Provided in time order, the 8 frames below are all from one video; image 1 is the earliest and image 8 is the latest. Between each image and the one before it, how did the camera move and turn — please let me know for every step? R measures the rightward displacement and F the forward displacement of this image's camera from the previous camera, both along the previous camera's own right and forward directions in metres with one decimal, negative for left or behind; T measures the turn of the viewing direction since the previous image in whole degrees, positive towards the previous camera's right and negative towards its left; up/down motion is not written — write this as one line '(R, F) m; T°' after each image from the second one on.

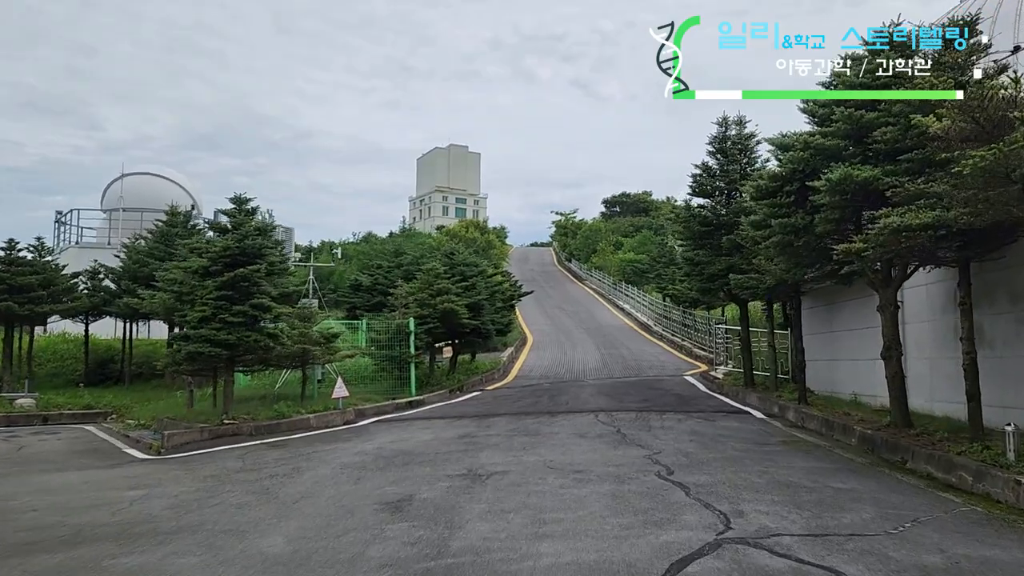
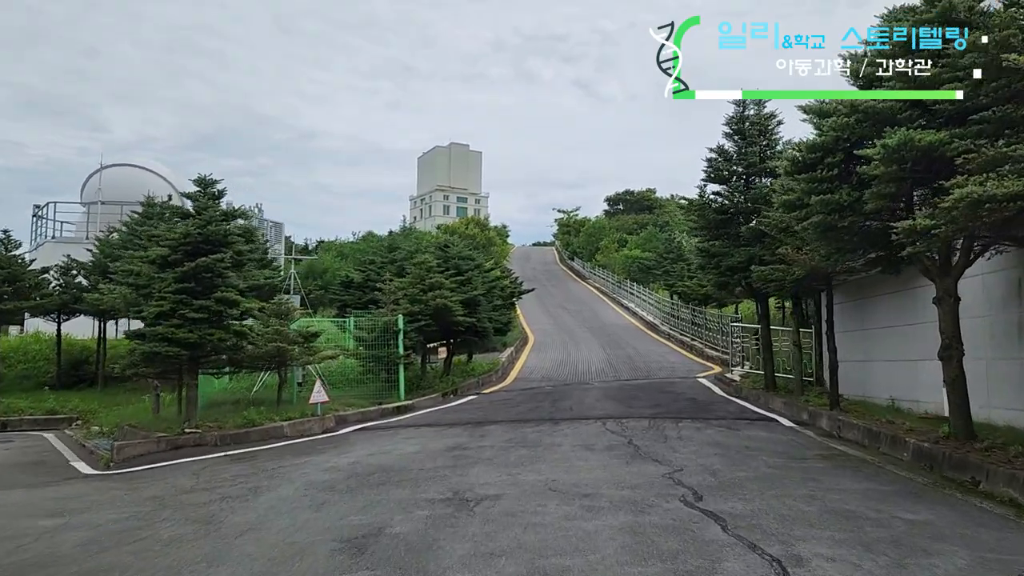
(+0.1, +1.3) m; 0°
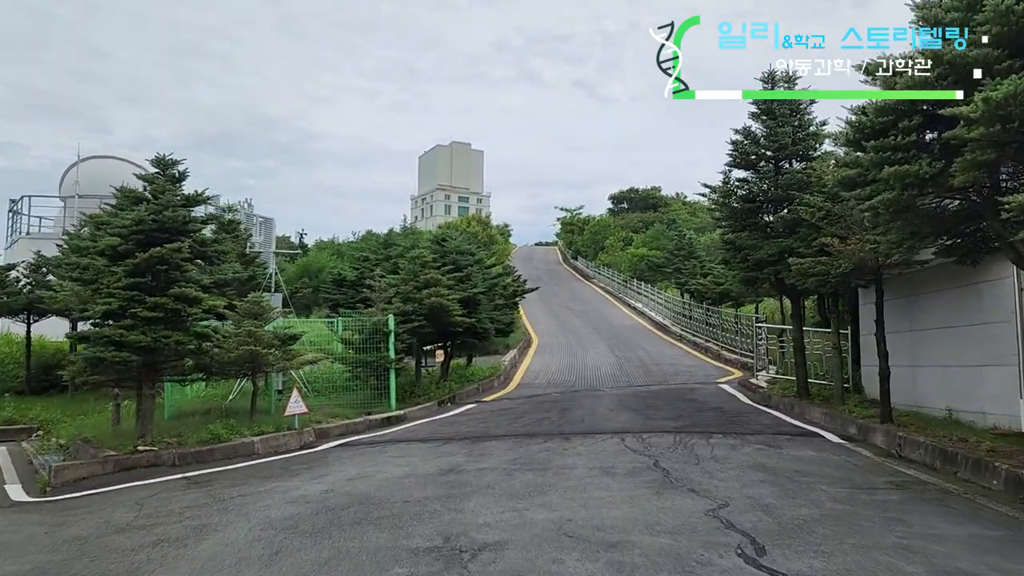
(0.0, +1.4) m; 0°
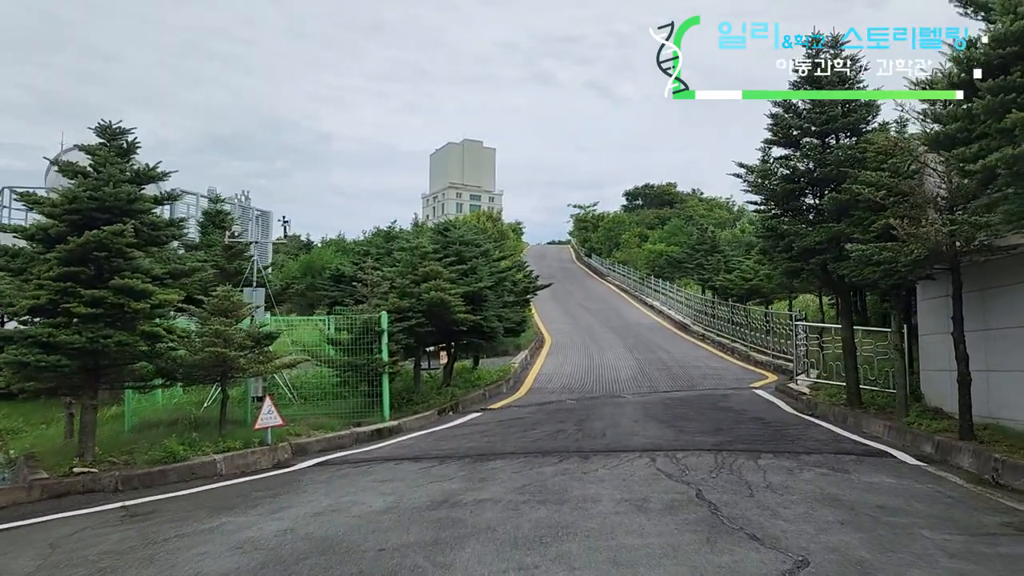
(0.0, +1.5) m; -1°
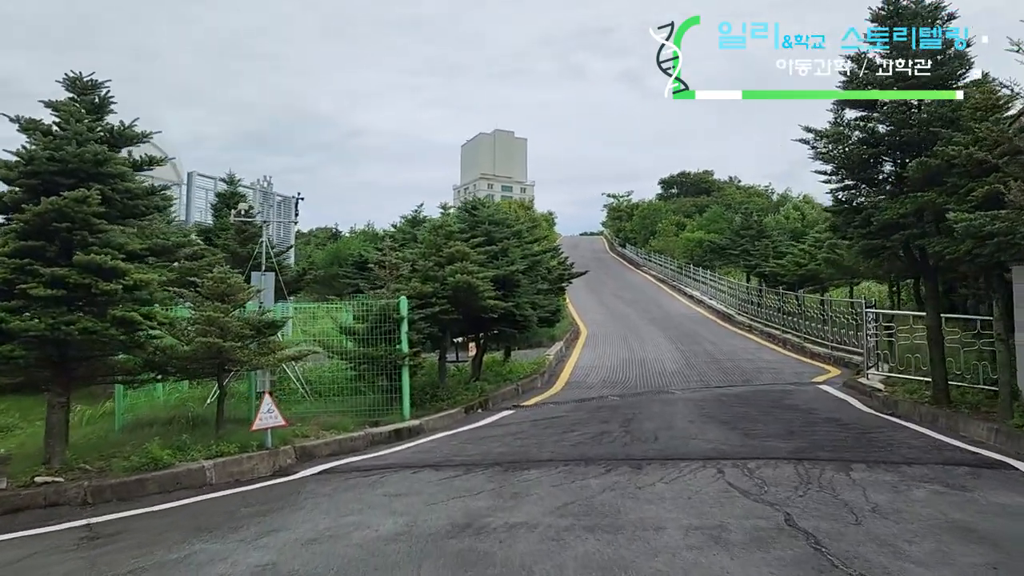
(0.0, +1.2) m; -2°
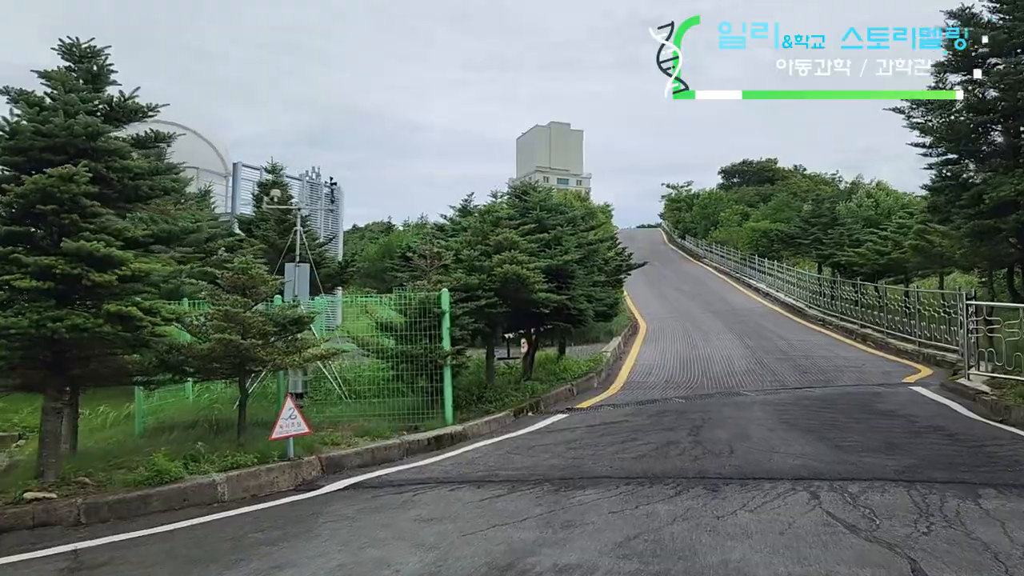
(0.0, +1.0) m; -4°
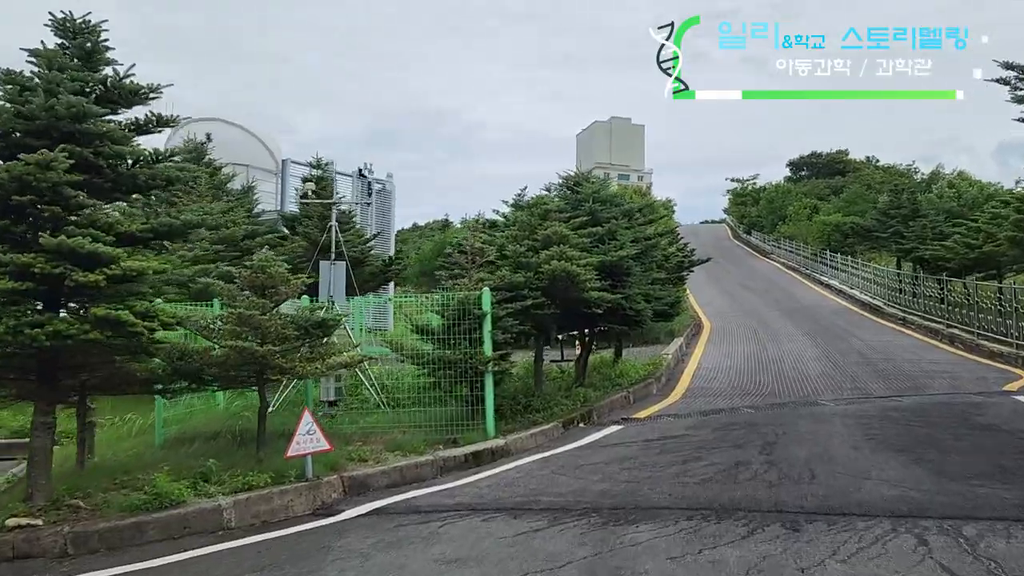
(+0.1, +0.8) m; -4°
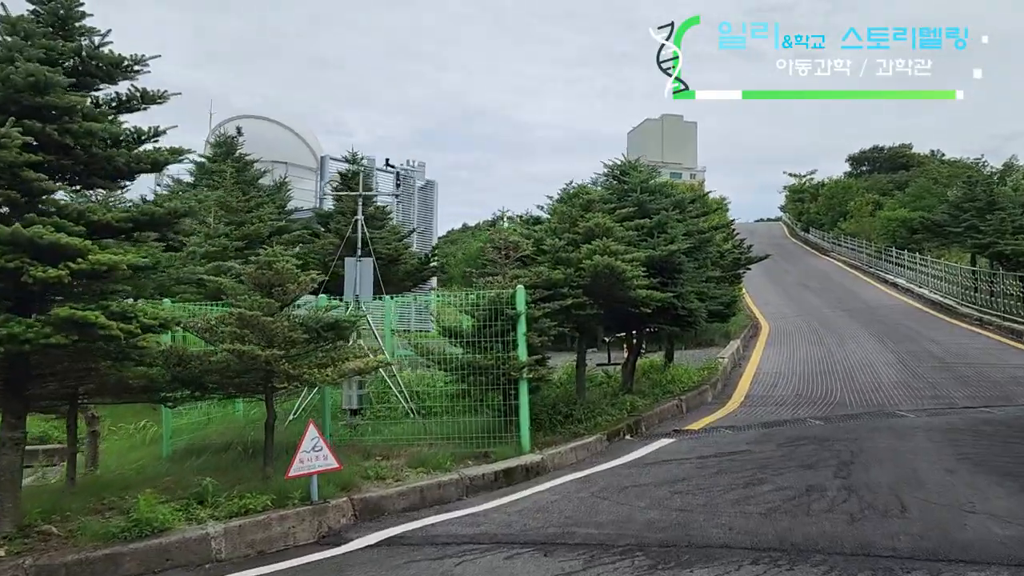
(+0.1, +0.8) m; -3°
